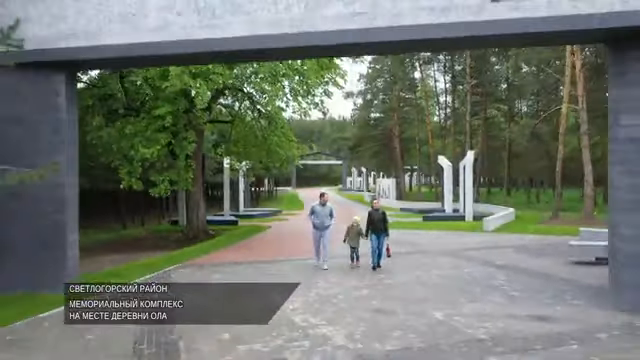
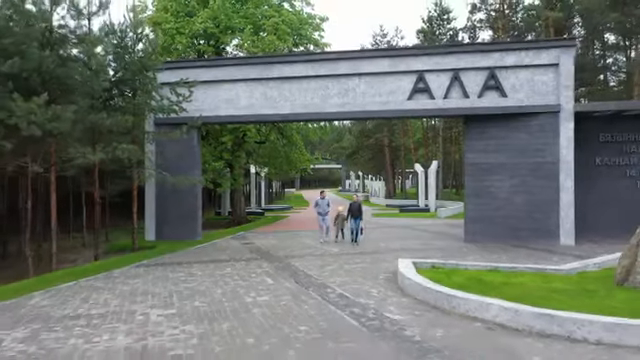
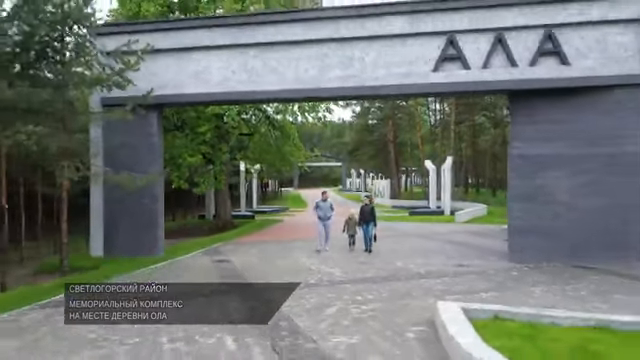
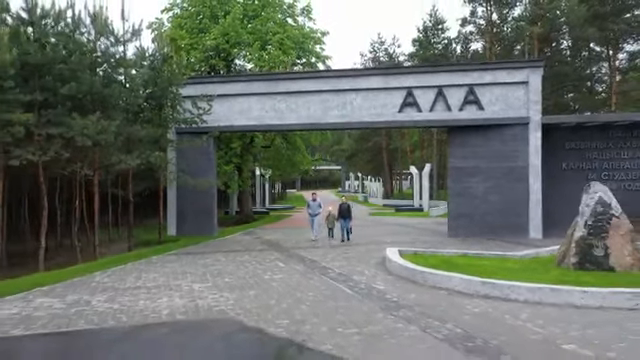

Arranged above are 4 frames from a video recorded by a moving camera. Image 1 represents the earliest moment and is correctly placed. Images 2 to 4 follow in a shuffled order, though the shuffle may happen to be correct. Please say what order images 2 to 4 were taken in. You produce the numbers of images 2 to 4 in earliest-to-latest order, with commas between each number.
3, 2, 4
